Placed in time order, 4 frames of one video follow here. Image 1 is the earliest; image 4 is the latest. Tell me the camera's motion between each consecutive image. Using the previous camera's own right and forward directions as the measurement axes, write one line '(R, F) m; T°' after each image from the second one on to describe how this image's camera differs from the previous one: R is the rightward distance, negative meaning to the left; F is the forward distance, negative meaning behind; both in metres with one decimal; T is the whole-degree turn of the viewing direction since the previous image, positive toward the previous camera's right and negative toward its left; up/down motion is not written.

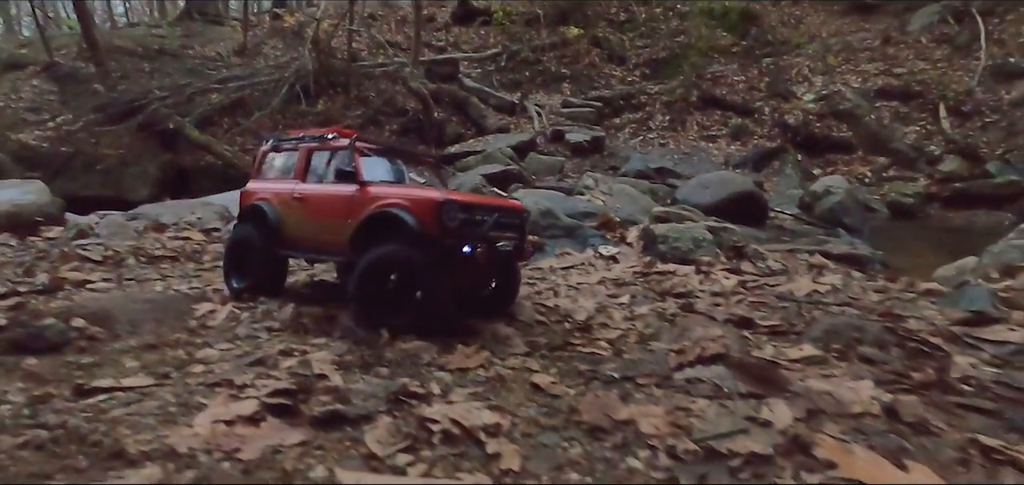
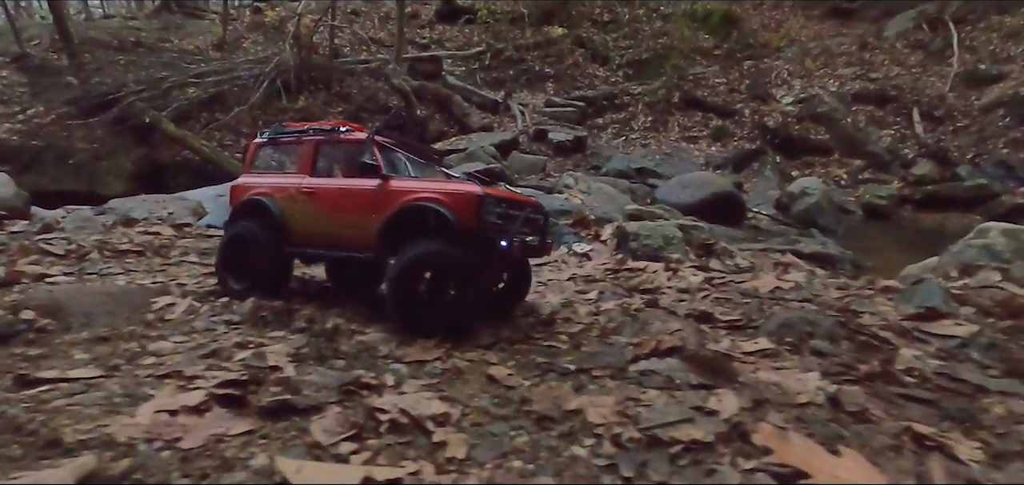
(+0.2, 0.0) m; +2°
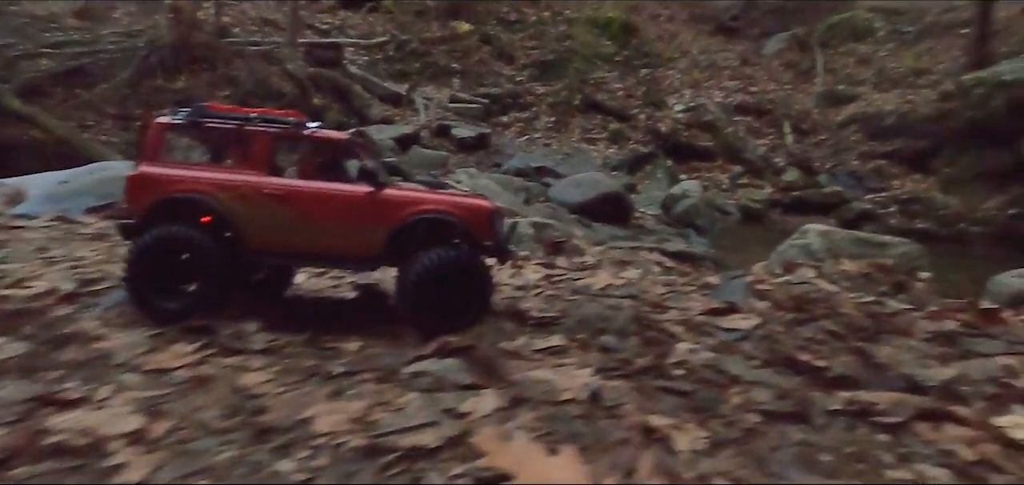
(+1.0, +0.1) m; +10°
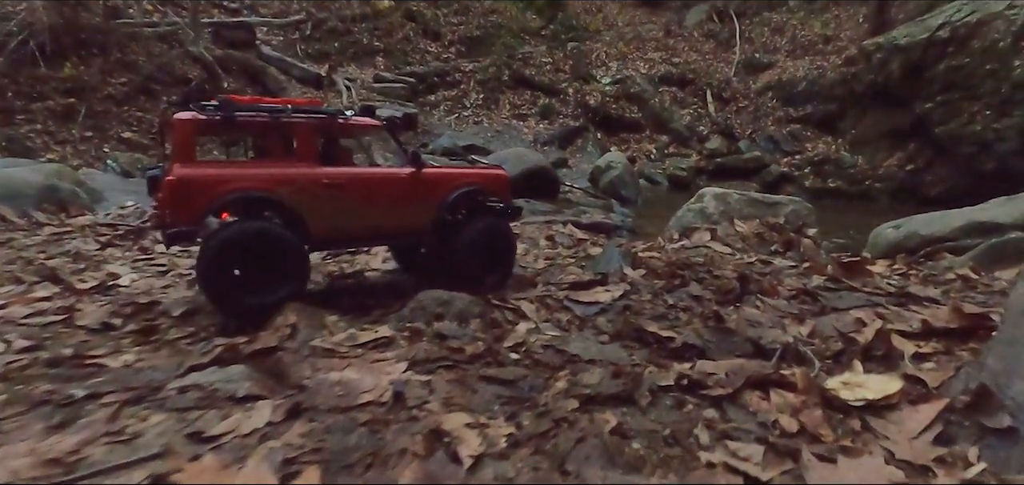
(+1.0, +0.5) m; +6°
